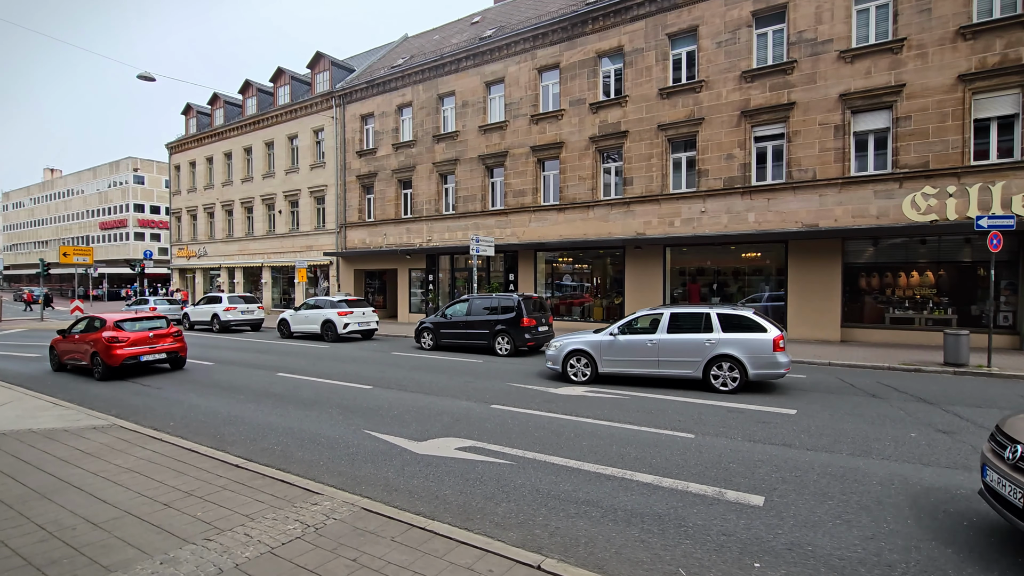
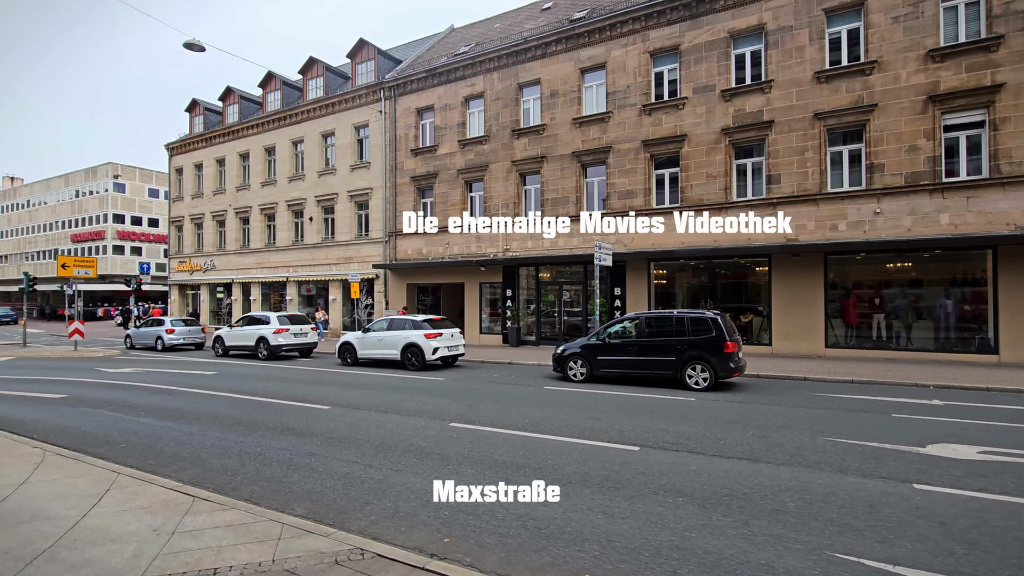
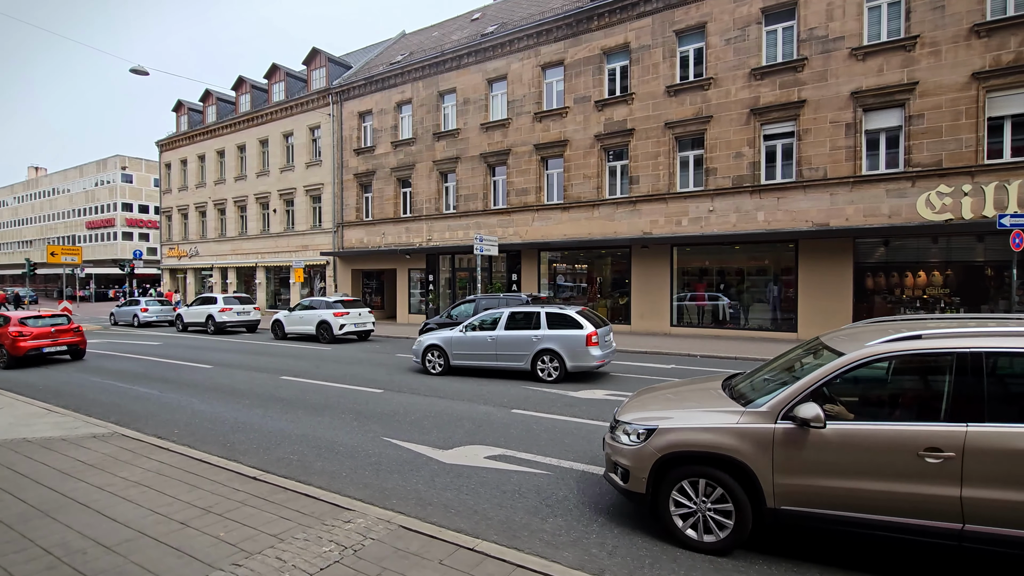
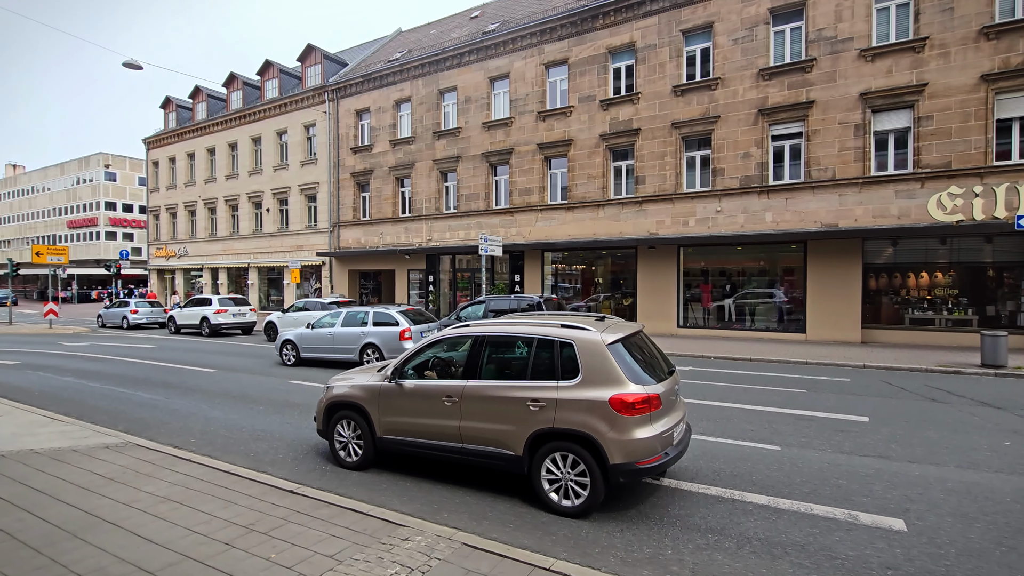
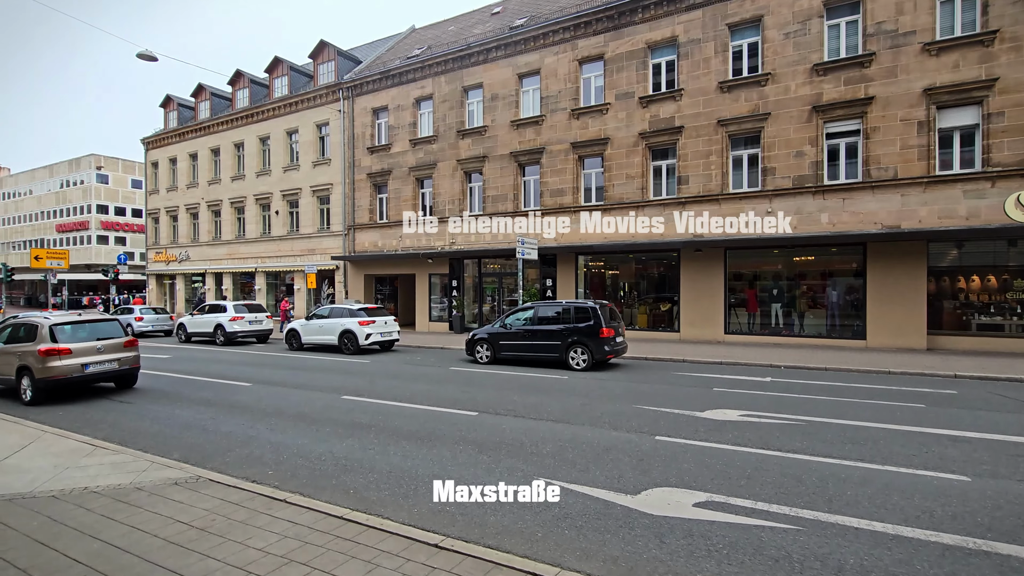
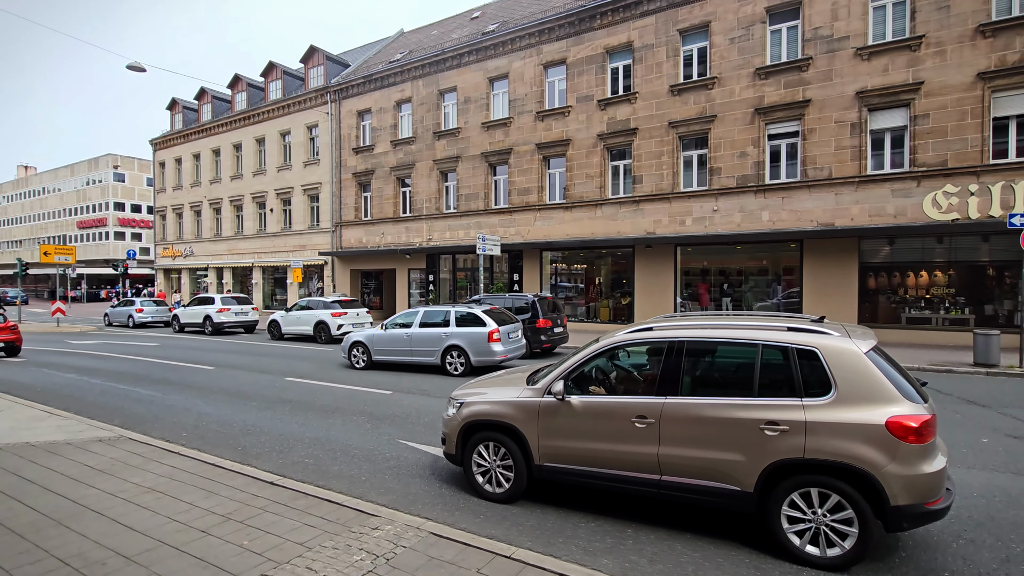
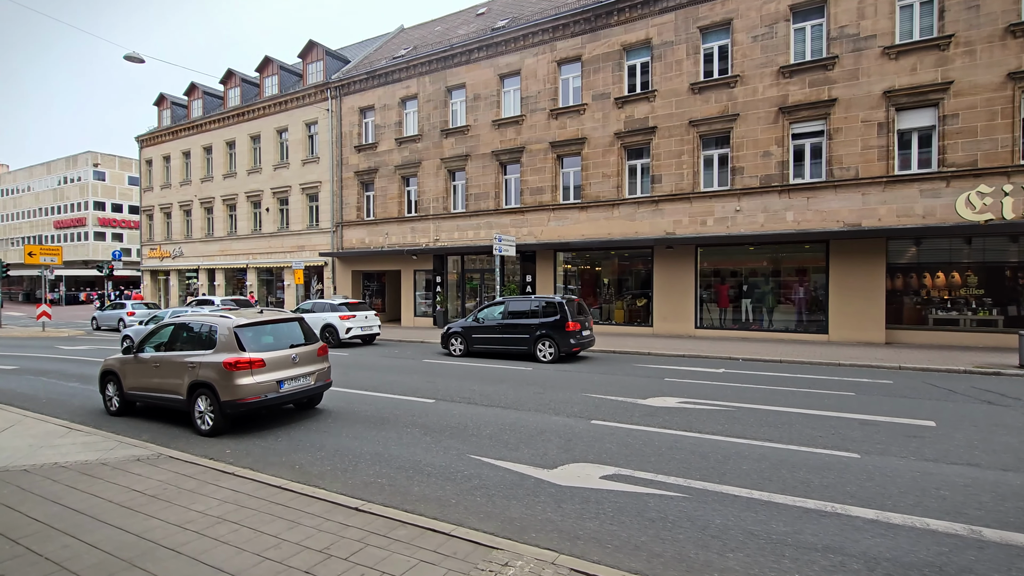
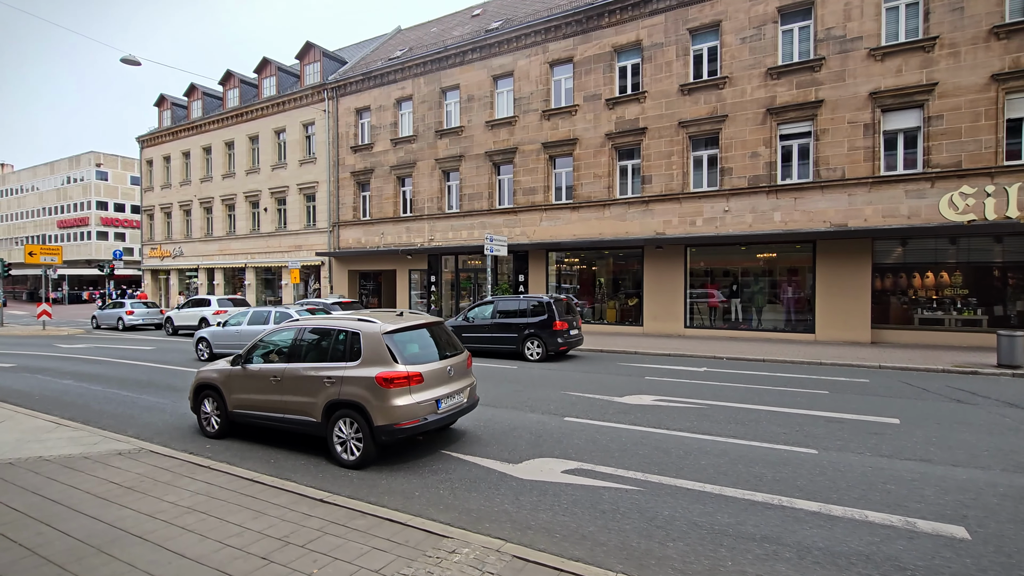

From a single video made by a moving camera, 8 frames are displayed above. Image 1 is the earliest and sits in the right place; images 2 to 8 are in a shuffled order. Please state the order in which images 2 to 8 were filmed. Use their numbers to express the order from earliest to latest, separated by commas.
3, 6, 4, 8, 7, 5, 2
